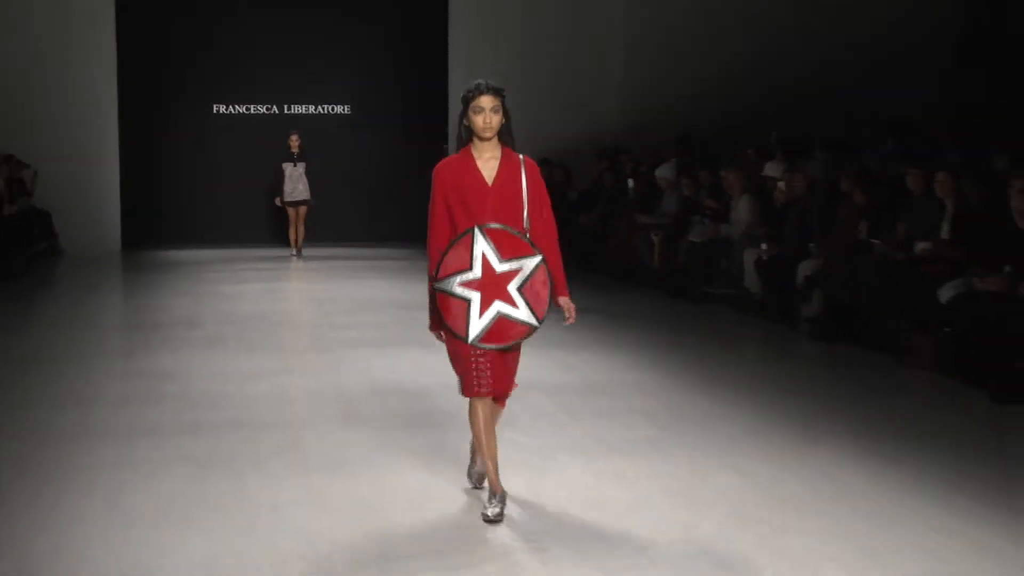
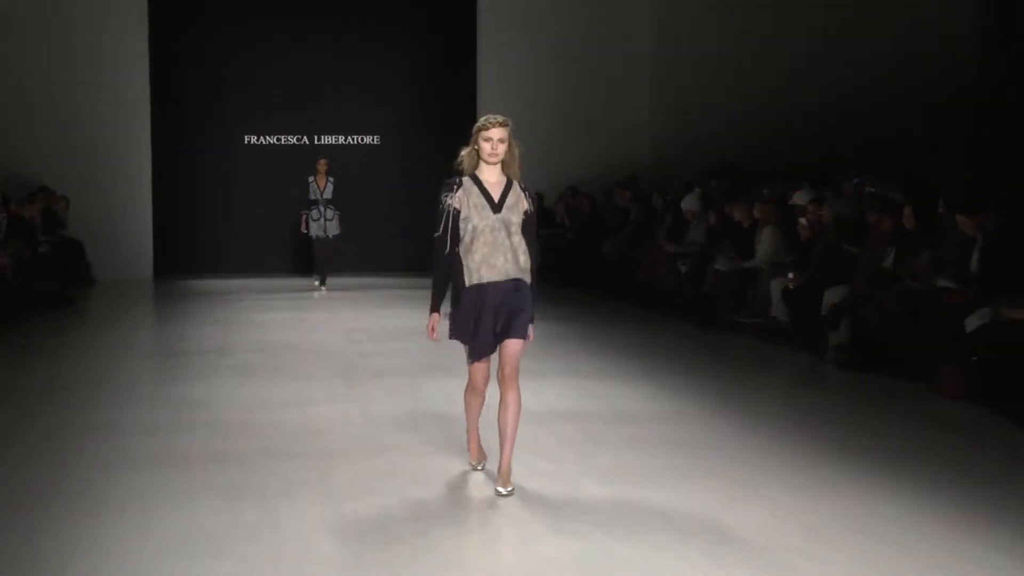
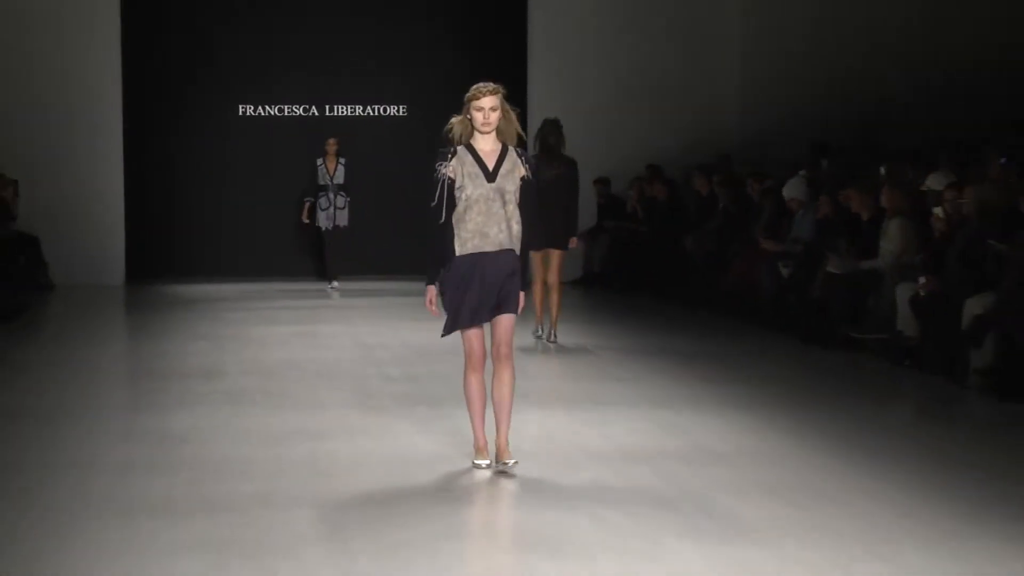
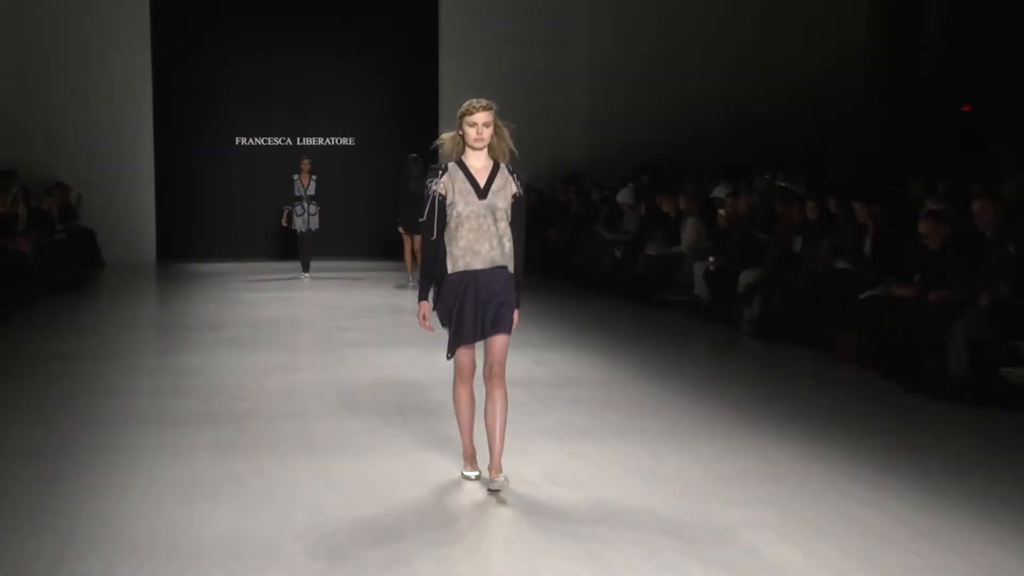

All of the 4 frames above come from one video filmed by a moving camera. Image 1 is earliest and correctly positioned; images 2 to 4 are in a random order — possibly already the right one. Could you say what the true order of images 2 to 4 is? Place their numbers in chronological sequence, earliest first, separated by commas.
3, 2, 4
